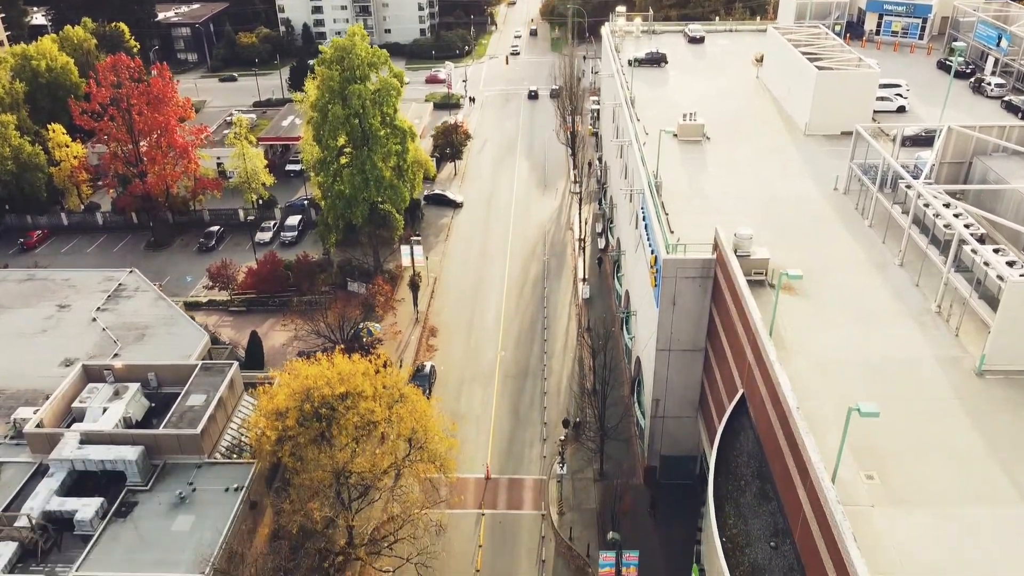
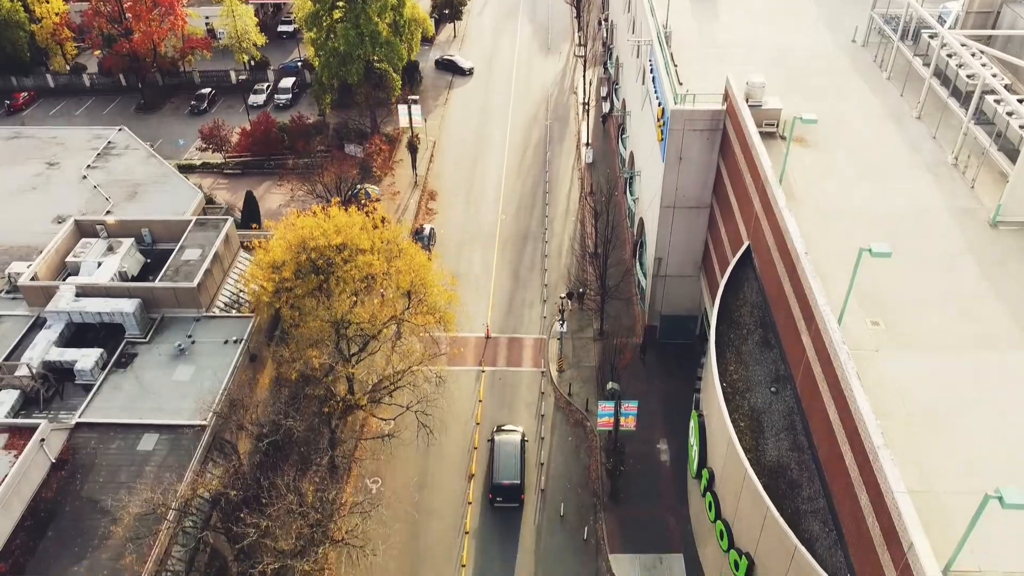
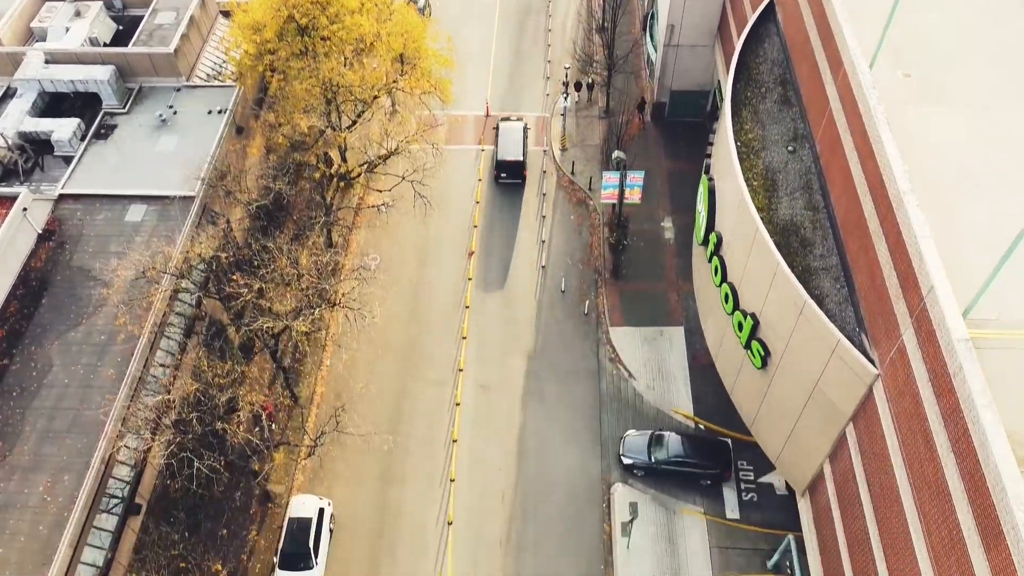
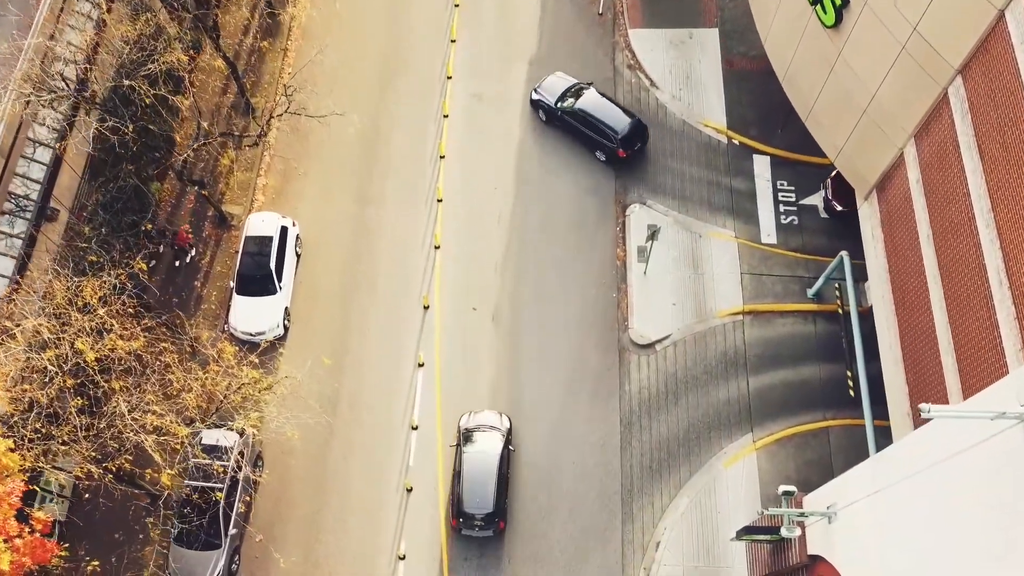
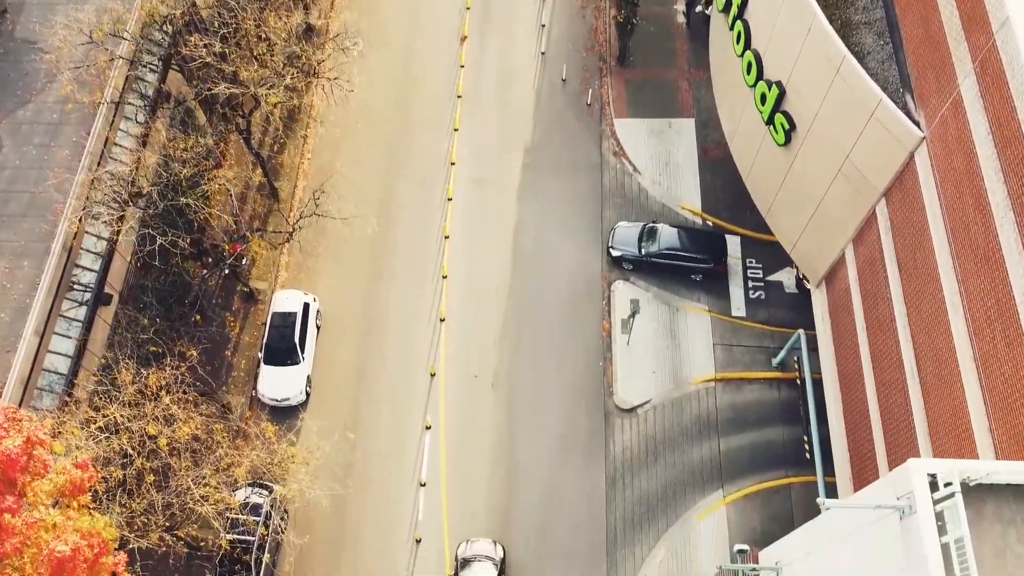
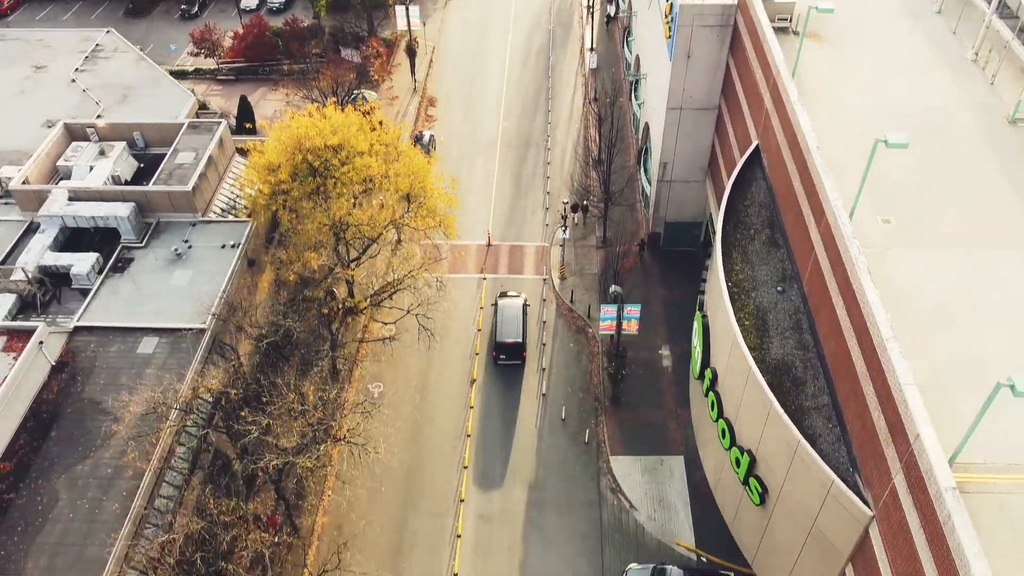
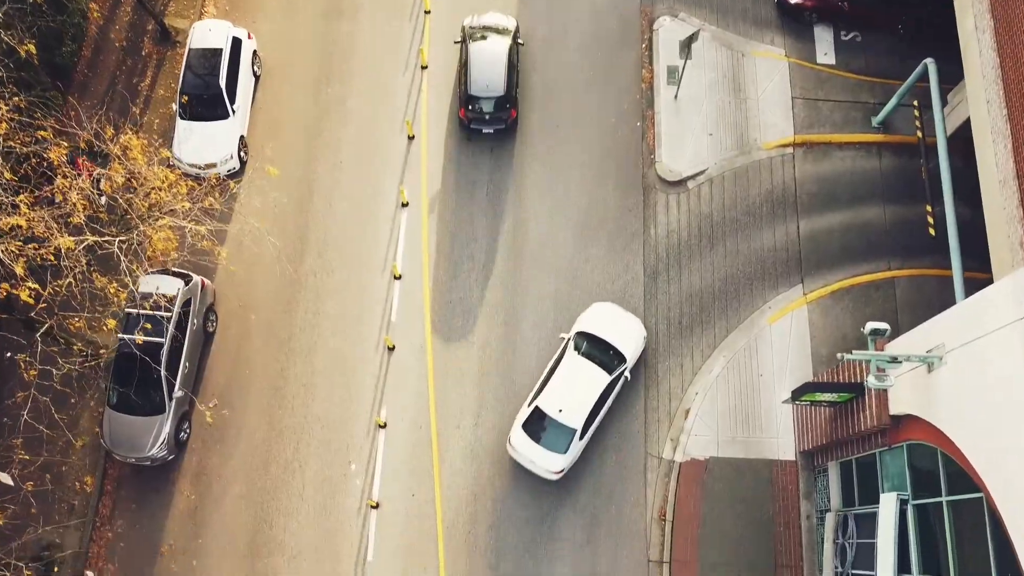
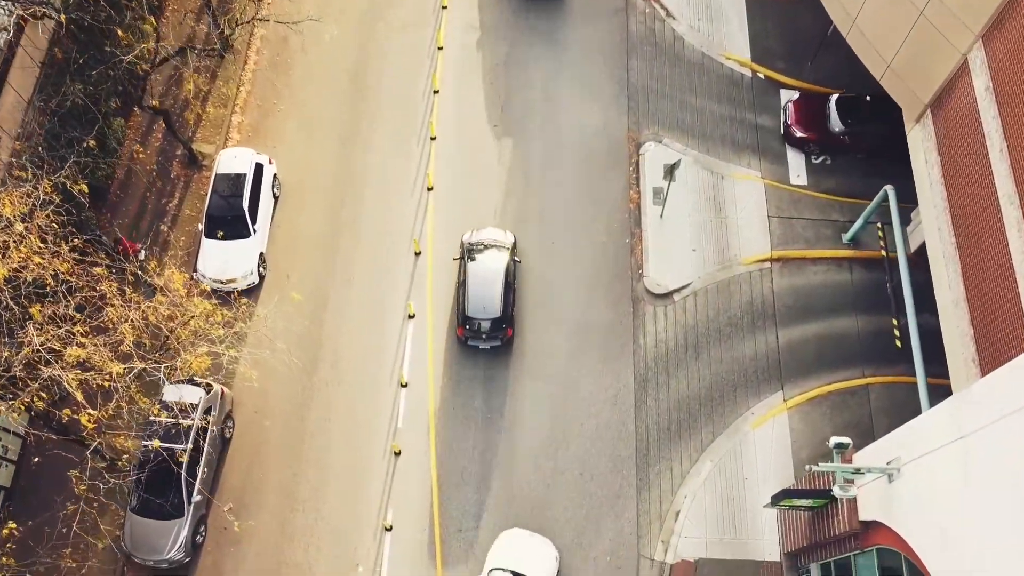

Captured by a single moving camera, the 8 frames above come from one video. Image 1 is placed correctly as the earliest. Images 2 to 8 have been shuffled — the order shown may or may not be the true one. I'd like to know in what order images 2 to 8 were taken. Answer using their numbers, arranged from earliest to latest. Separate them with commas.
2, 6, 3, 5, 4, 8, 7
